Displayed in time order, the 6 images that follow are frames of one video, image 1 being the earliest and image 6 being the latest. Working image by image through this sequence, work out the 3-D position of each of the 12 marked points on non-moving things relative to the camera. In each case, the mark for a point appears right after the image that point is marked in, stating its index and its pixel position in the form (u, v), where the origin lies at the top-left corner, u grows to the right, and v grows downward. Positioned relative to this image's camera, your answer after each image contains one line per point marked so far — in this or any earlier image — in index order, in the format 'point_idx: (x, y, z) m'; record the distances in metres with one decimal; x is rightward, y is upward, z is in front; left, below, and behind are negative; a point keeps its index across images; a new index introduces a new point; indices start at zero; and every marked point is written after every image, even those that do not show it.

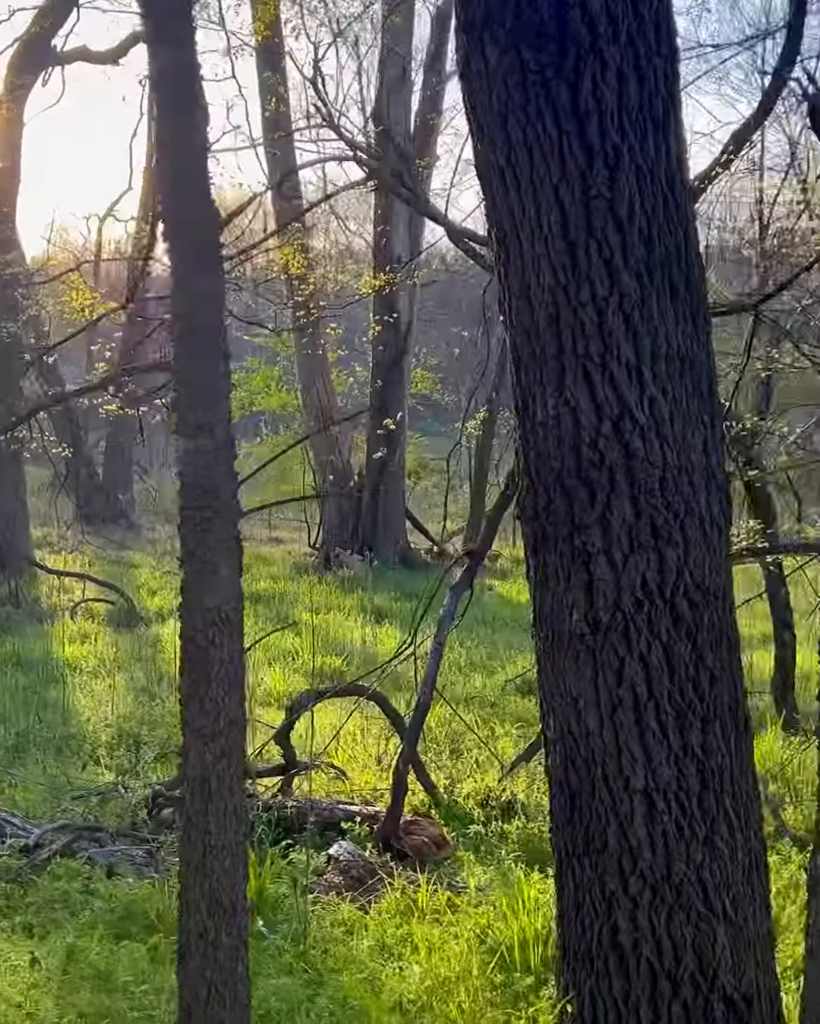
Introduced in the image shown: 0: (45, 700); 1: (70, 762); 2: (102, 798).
0: (-2.3, -1.2, +11.3) m
1: (-1.7, -1.2, +8.8) m
2: (-1.2, -1.1, +7.2) m
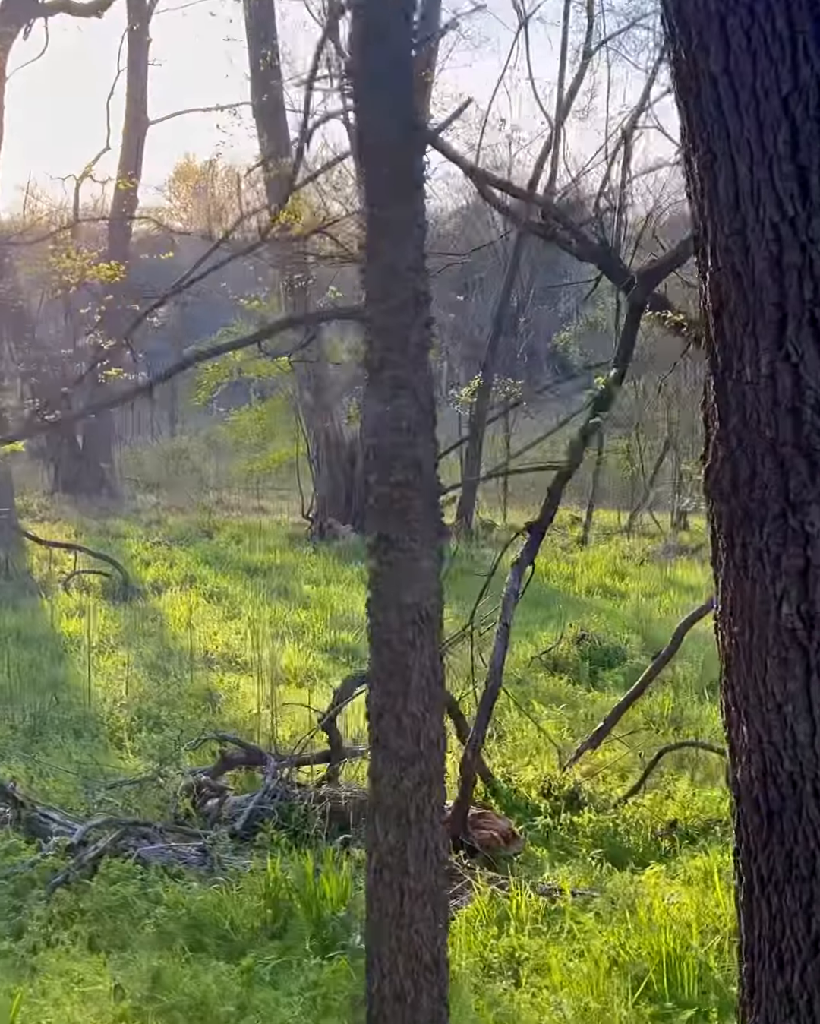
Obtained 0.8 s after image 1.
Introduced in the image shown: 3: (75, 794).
0: (-2.2, -1.0, +10.8) m
1: (-1.5, -1.1, +8.4) m
2: (-1.0, -1.0, +6.8) m
3: (-1.3, -1.1, +6.8) m
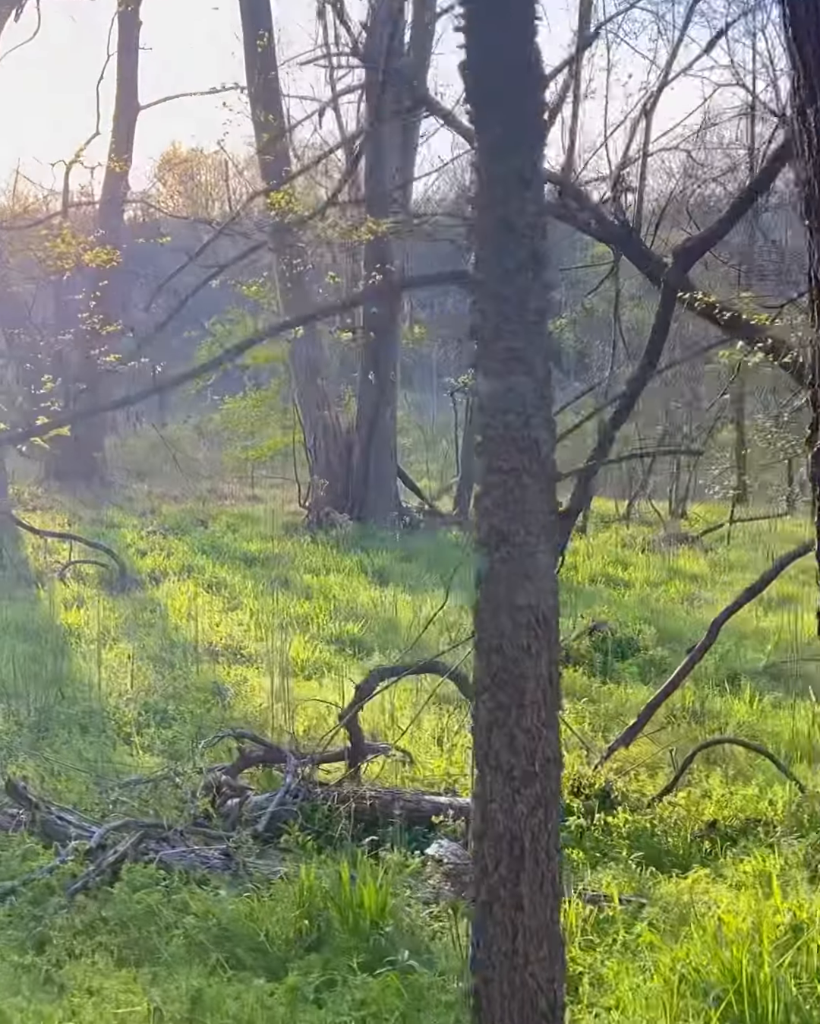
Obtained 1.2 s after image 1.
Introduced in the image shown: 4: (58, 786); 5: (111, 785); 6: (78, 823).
0: (-2.1, -0.9, +10.5) m
1: (-1.4, -1.0, +8.1) m
2: (-0.9, -1.0, +6.5) m
3: (-1.2, -1.0, +6.6) m
4: (-1.3, -1.0, +6.7) m
5: (-1.1, -1.0, +6.6) m
6: (-1.0, -1.0, +5.7) m
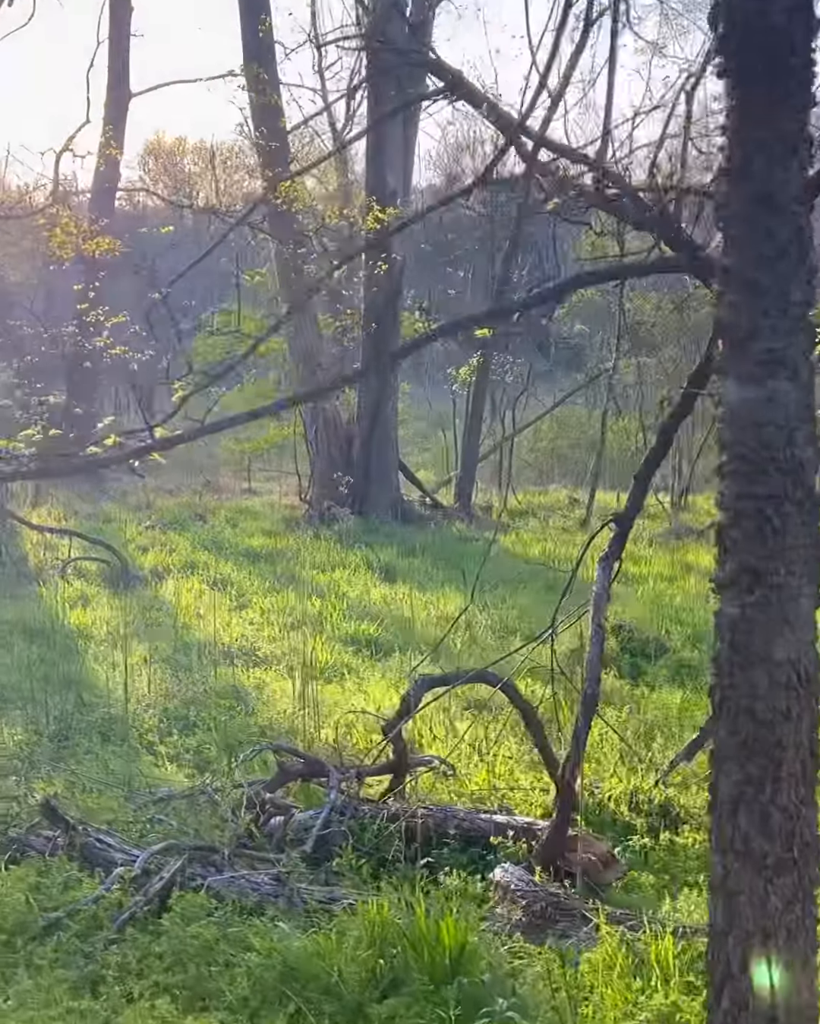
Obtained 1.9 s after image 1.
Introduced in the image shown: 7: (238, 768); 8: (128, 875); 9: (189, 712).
0: (-2.0, -0.9, +10.2) m
1: (-1.2, -1.0, +7.8) m
2: (-0.8, -1.0, +6.2) m
3: (-1.0, -1.0, +6.3) m
4: (-1.1, -1.0, +6.3) m
5: (-0.9, -1.0, +6.3) m
6: (-0.9, -1.0, +5.4) m
7: (-0.7, -1.0, +6.9) m
8: (-0.8, -1.0, +5.1) m
9: (-1.1, -1.0, +8.9) m
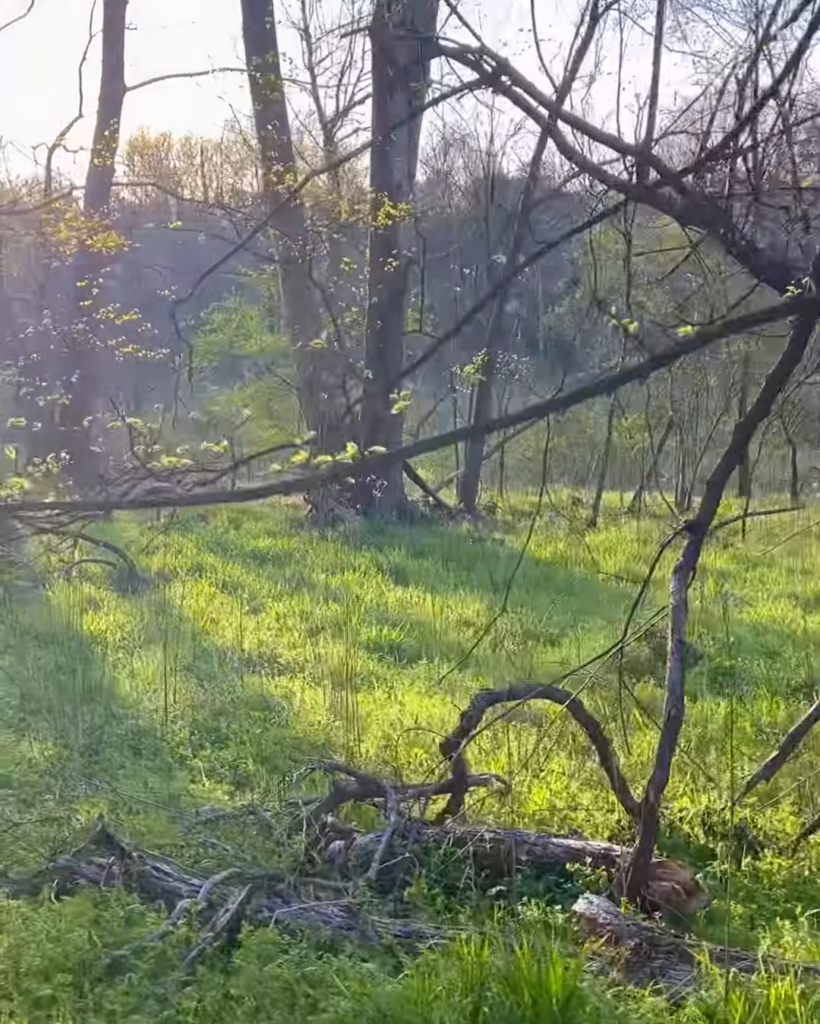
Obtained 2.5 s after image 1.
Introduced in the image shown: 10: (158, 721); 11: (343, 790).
0: (-1.8, -0.9, +9.9) m
1: (-1.0, -1.1, +7.5) m
2: (-0.6, -1.0, +5.9) m
3: (-0.8, -1.1, +6.0) m
4: (-0.9, -1.0, +6.0) m
5: (-0.7, -1.0, +6.0) m
6: (-0.7, -1.0, +5.1) m
7: (-0.4, -1.0, +6.6) m
8: (-0.6, -1.1, +4.8) m
9: (-0.9, -1.0, +8.6) m
10: (-1.2, -1.0, +8.8) m
11: (-0.2, -0.9, +6.0) m
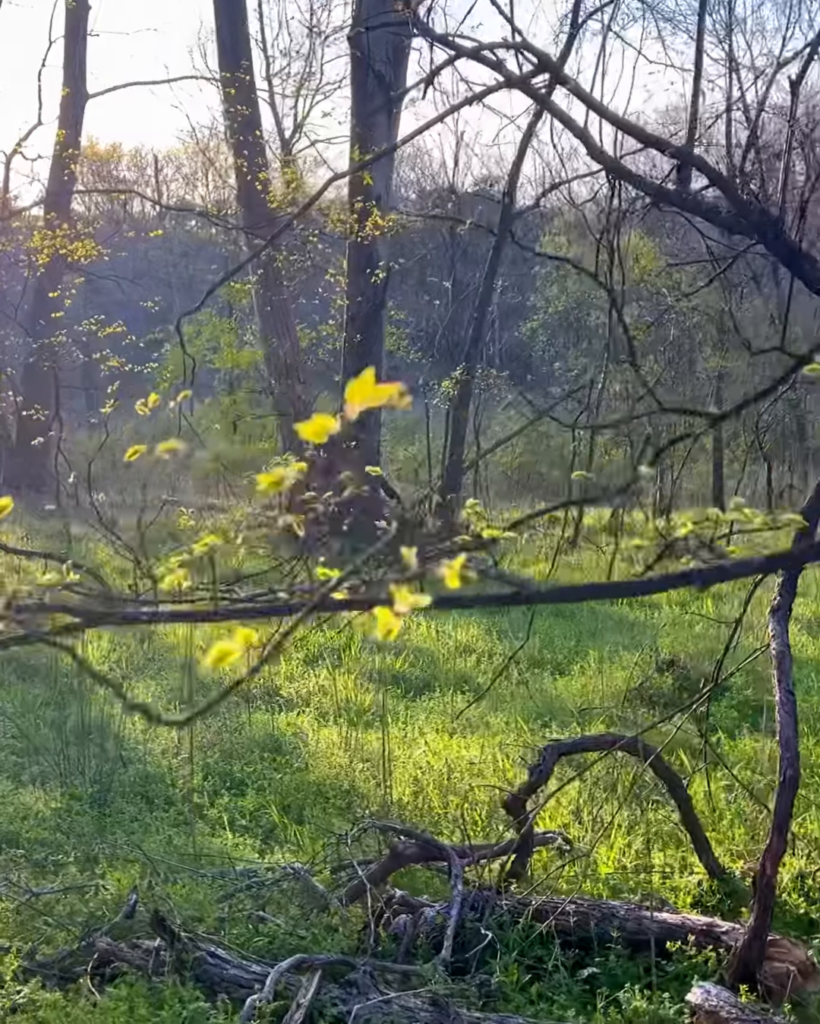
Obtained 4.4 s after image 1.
0: (-1.7, -1.1, +9.3) m
1: (-0.9, -1.2, +6.9) m
2: (-0.4, -1.1, +5.3) m
3: (-0.6, -1.2, +5.4) m
4: (-0.7, -1.1, +5.4) m
5: (-0.5, -1.1, +5.4) m
6: (-0.4, -1.1, +4.5) m
7: (-0.3, -1.1, +6.0) m
8: (-0.4, -1.2, +4.3) m
9: (-0.8, -1.1, +8.1) m
10: (-1.1, -1.1, +8.2) m
11: (0.0, -1.0, +5.5) m
